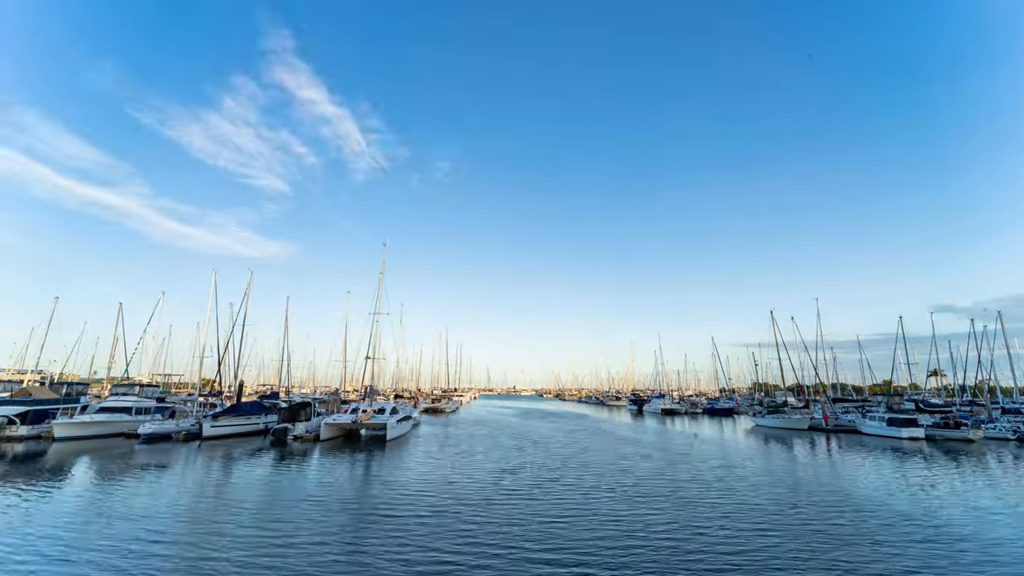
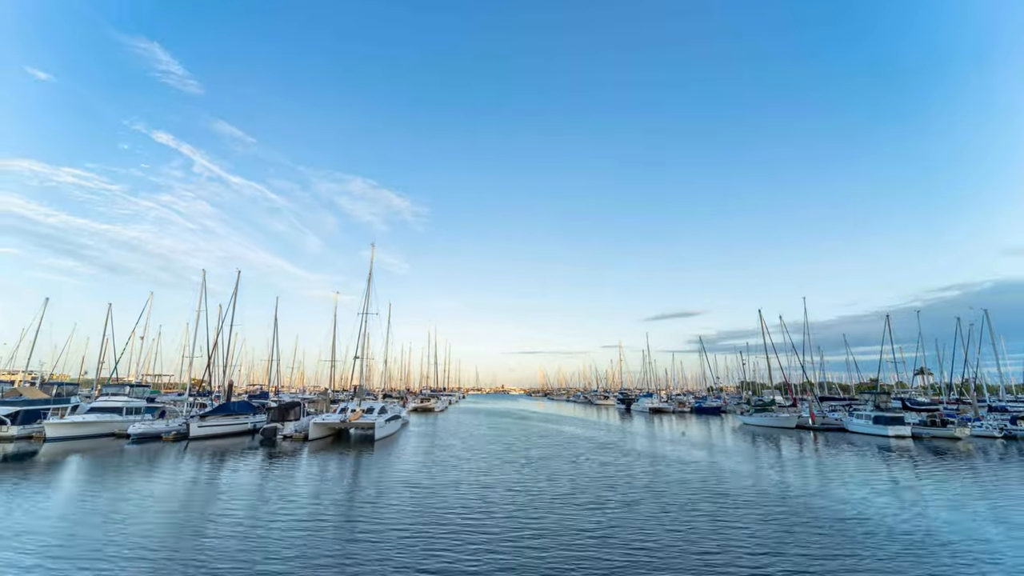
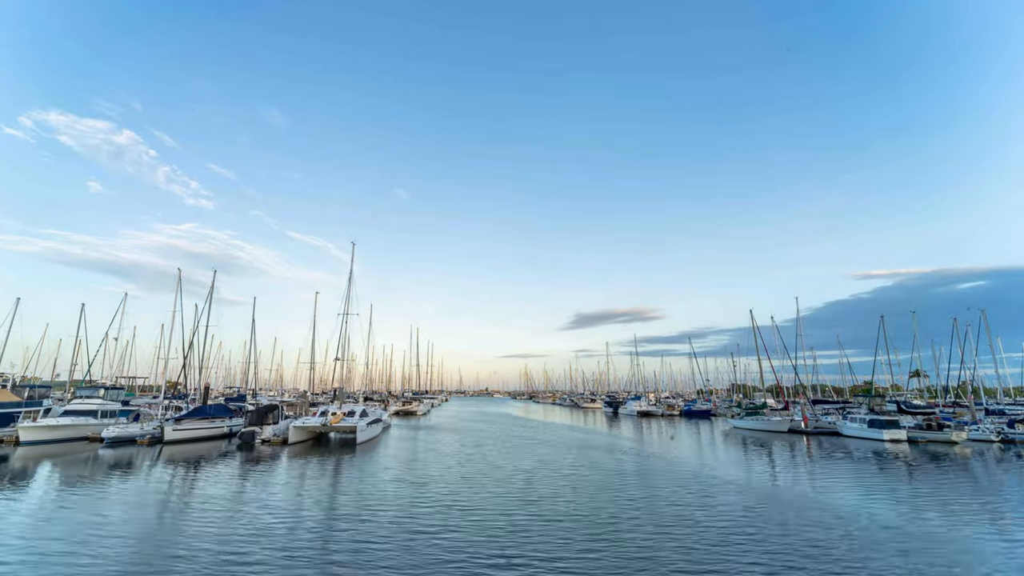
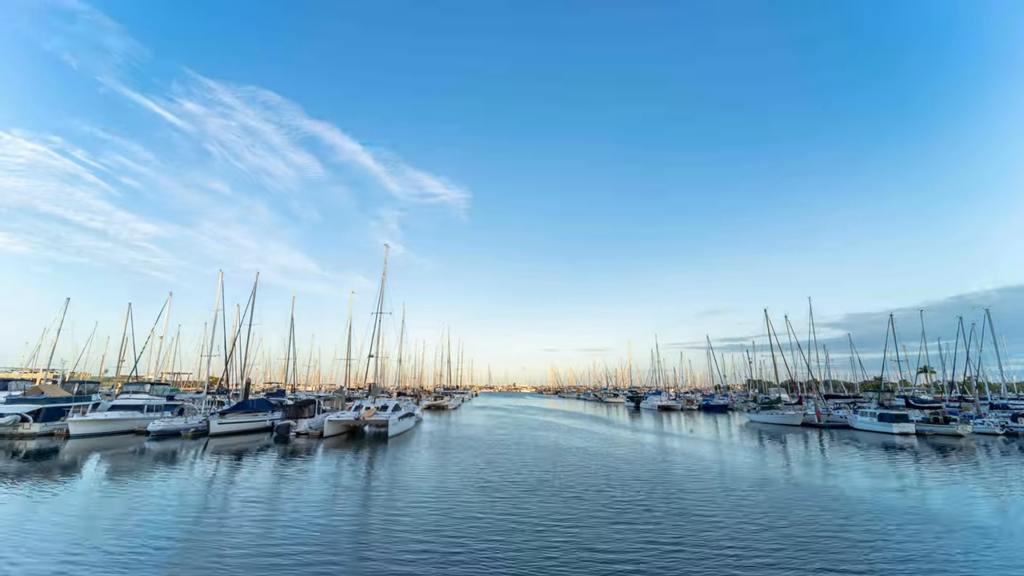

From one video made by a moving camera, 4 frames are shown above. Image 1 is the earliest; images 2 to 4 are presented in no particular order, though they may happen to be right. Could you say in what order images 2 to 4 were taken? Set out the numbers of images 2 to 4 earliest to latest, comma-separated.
4, 2, 3
